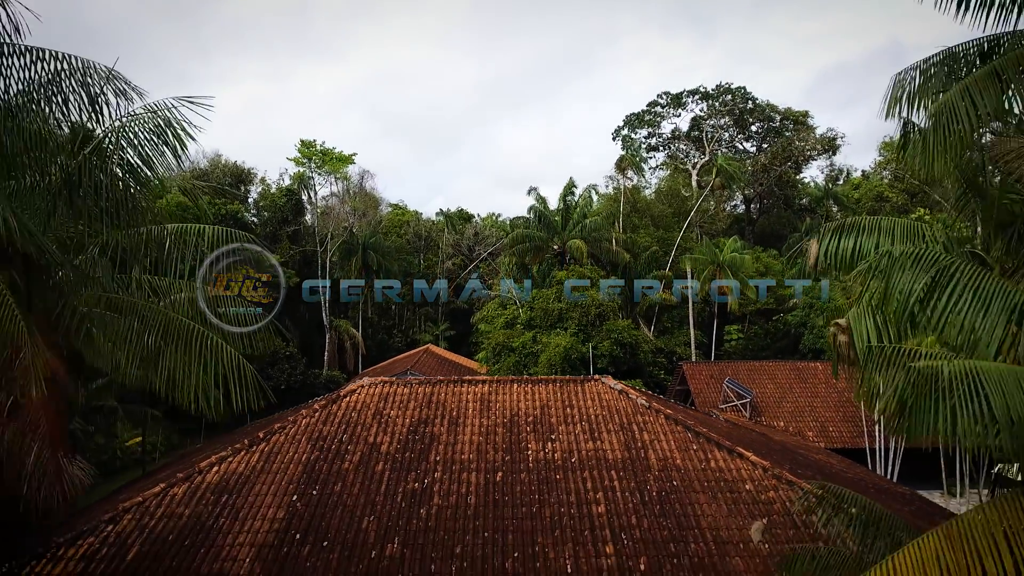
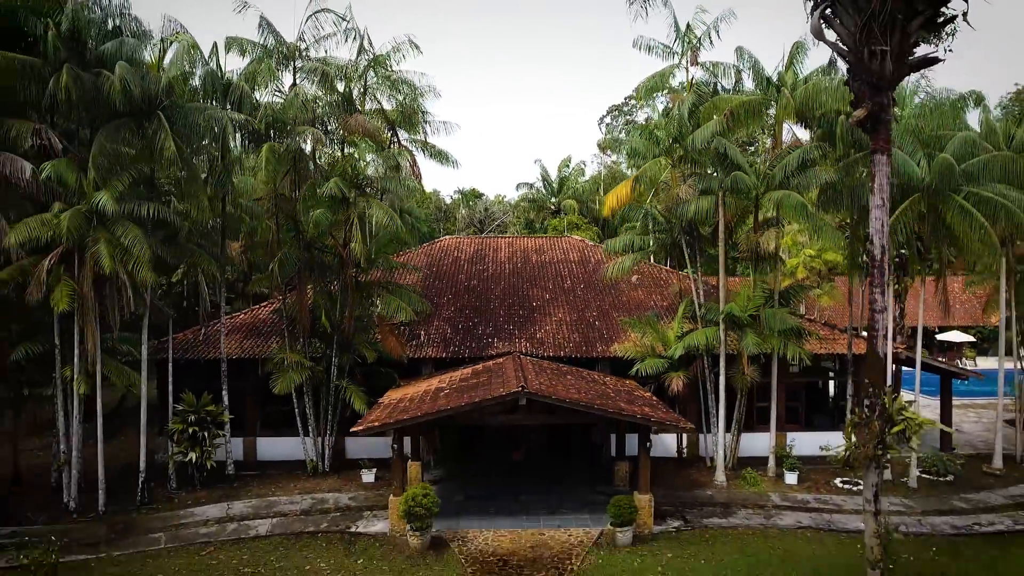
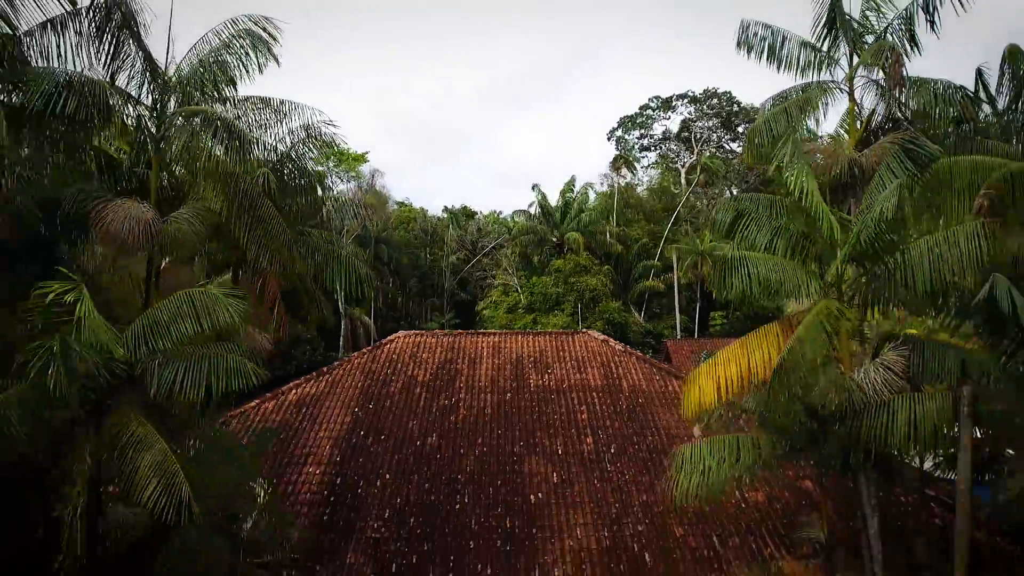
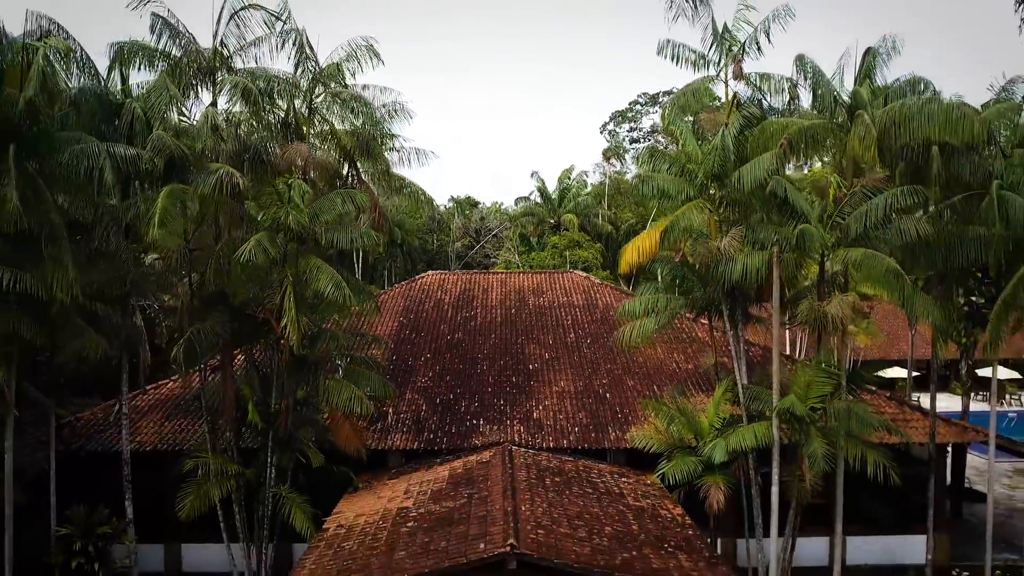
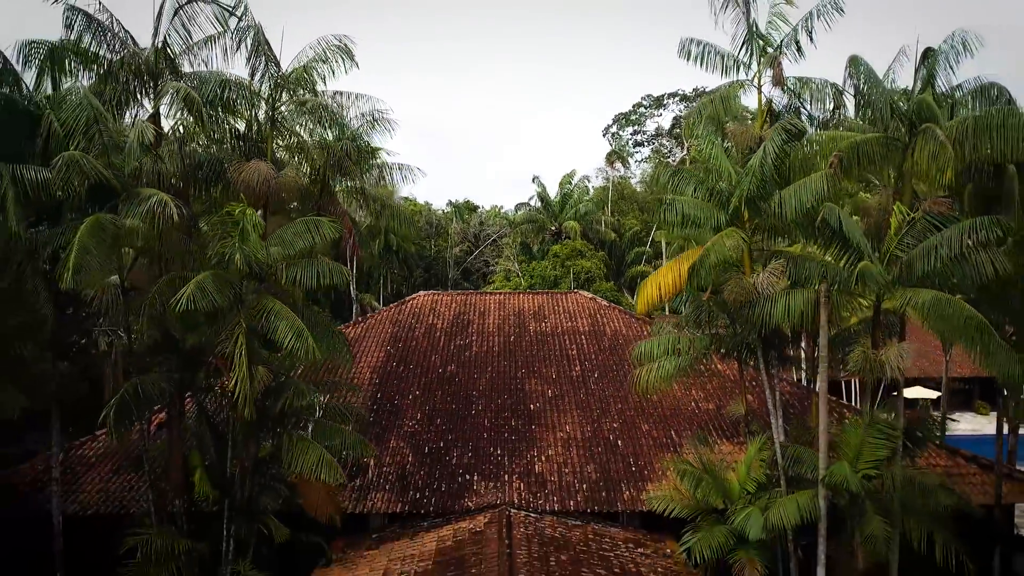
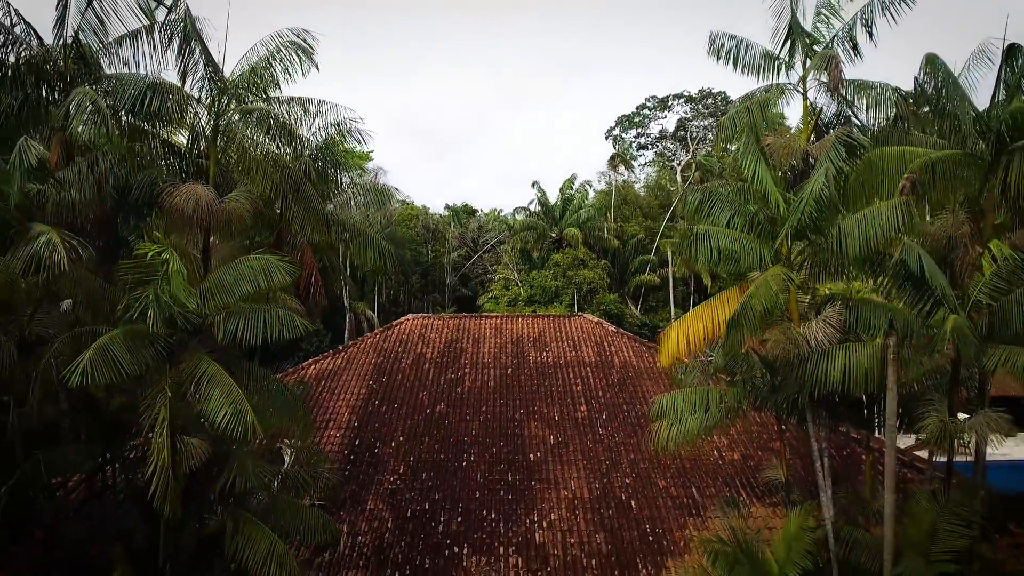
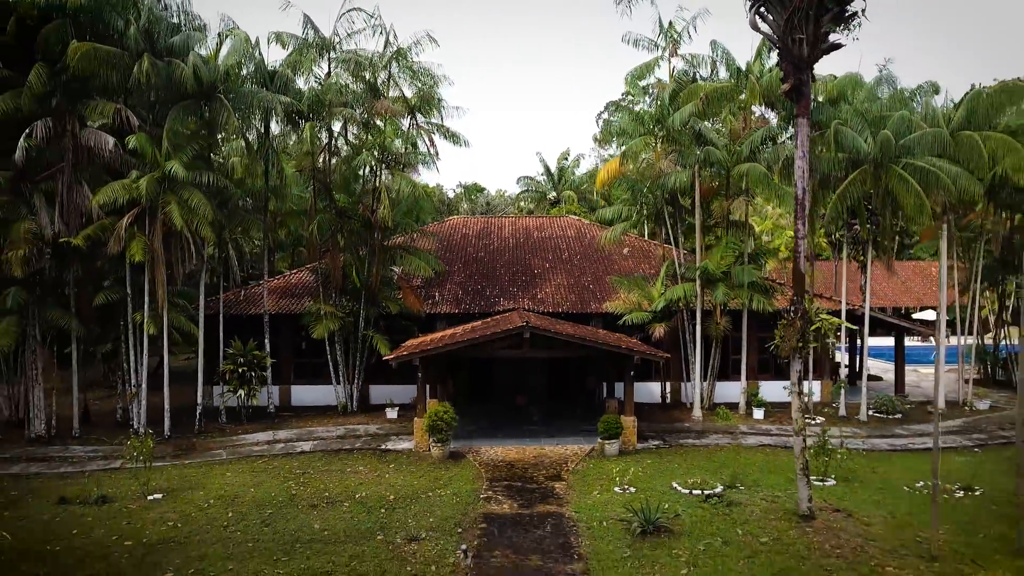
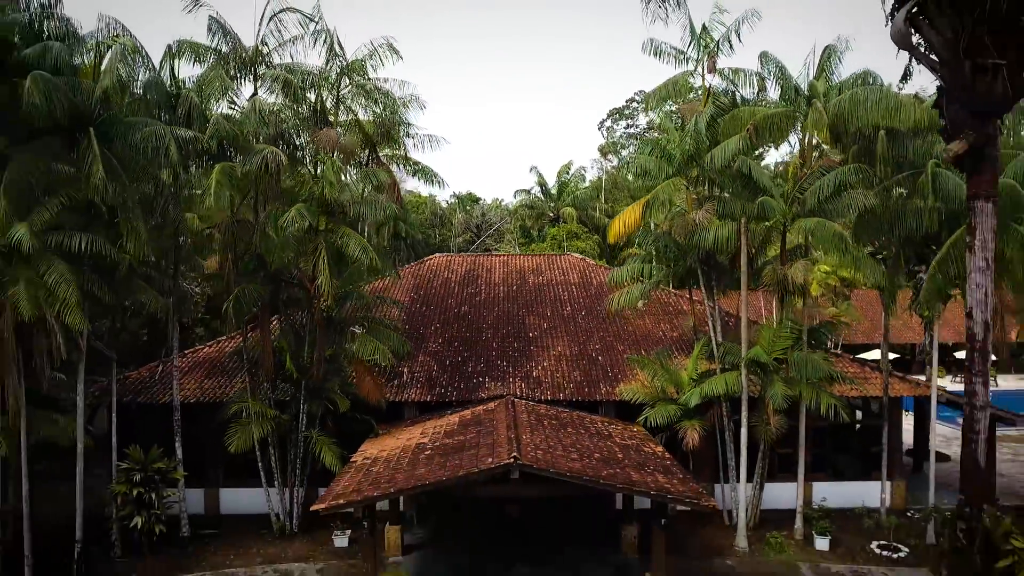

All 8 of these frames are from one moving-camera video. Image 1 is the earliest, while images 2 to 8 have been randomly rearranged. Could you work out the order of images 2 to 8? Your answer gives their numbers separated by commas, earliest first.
3, 6, 5, 4, 8, 2, 7
